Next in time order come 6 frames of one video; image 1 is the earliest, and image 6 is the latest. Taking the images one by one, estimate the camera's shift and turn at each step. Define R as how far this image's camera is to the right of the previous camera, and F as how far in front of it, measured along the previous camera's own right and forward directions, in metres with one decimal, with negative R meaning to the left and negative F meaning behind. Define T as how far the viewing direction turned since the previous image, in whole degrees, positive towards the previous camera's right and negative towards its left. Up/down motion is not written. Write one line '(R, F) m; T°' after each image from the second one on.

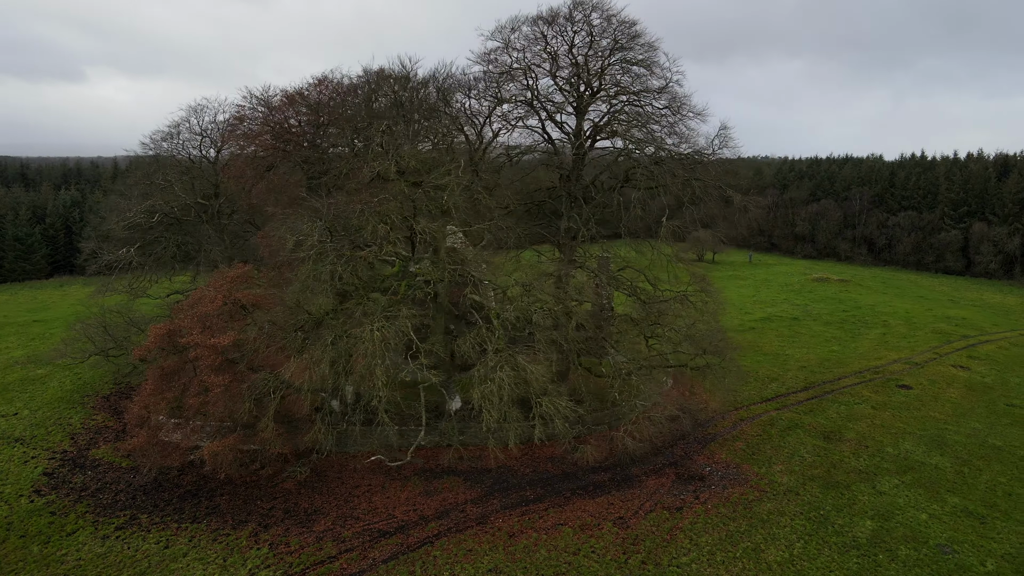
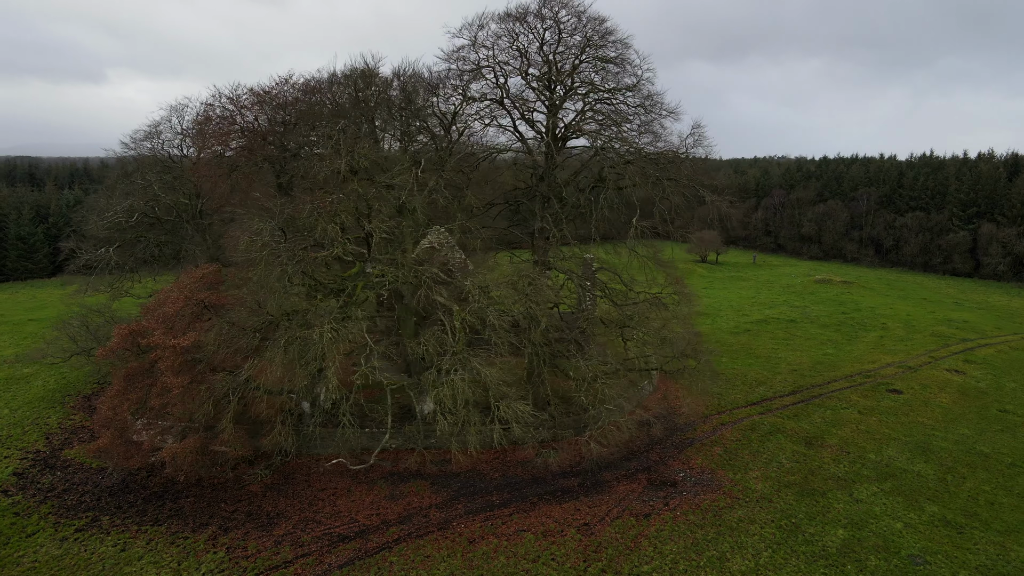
(+0.8, +0.2) m; -1°
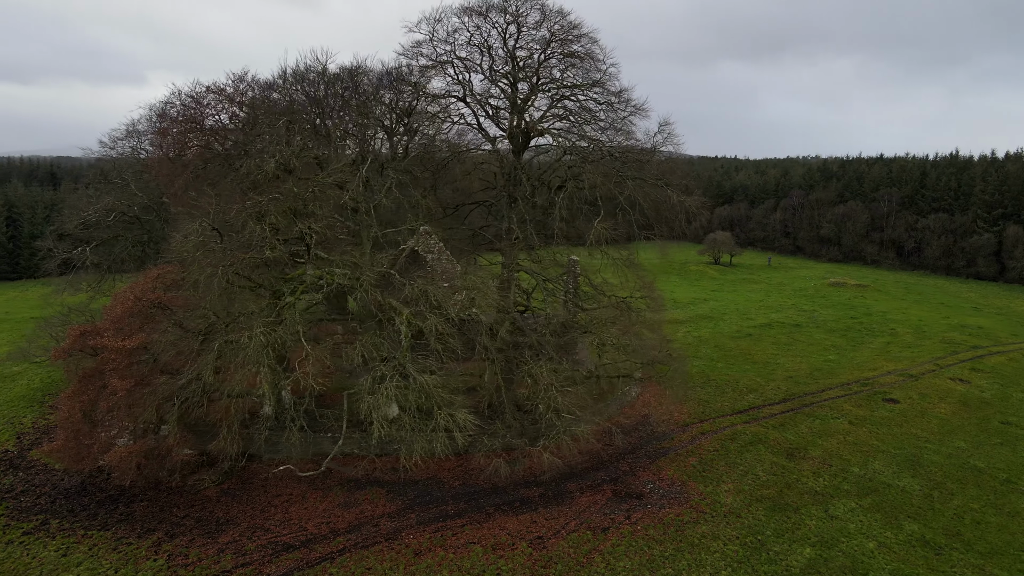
(+1.2, +0.5) m; -2°
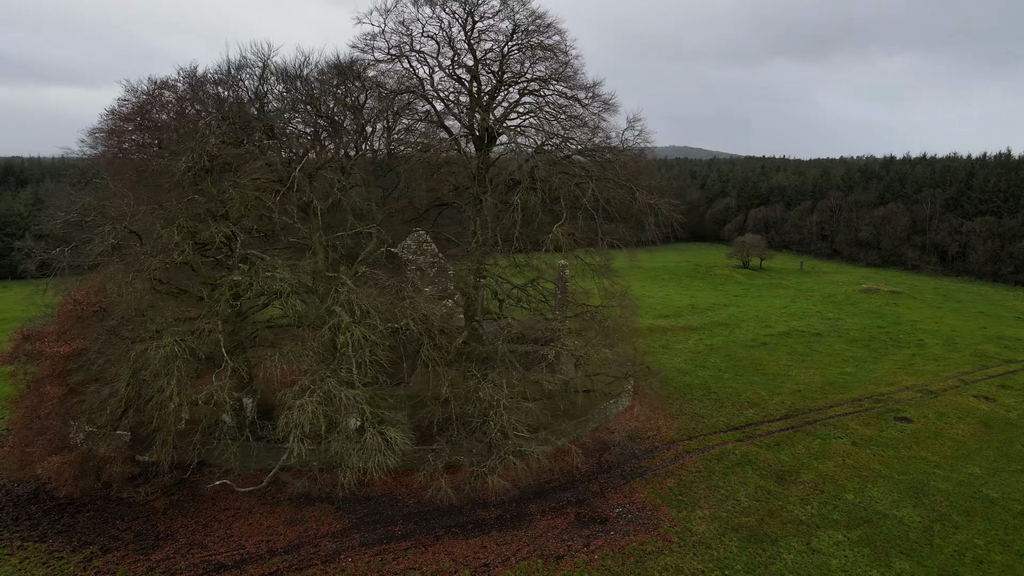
(+1.5, +0.9) m; -3°
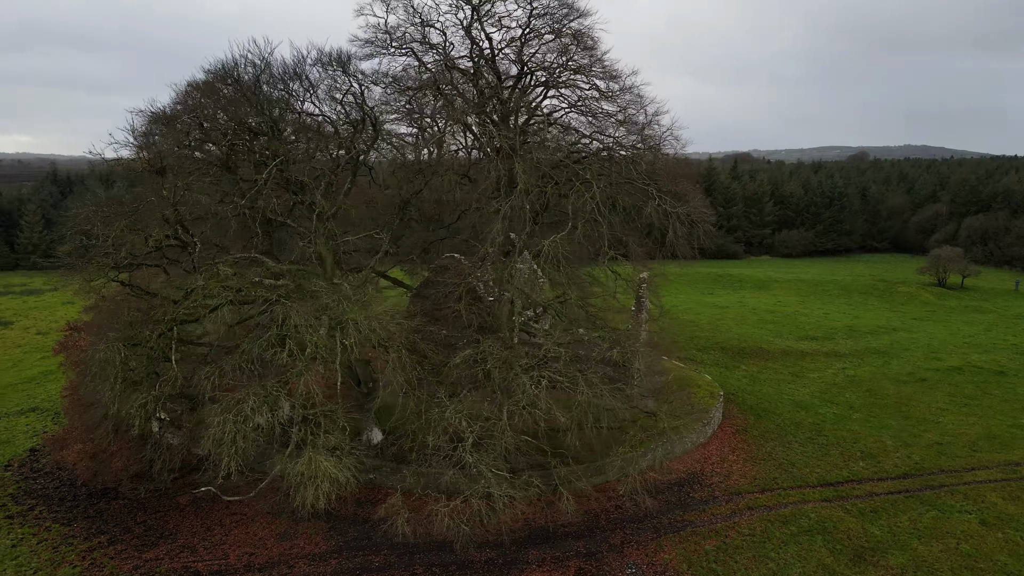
(+2.9, +1.8) m; -15°
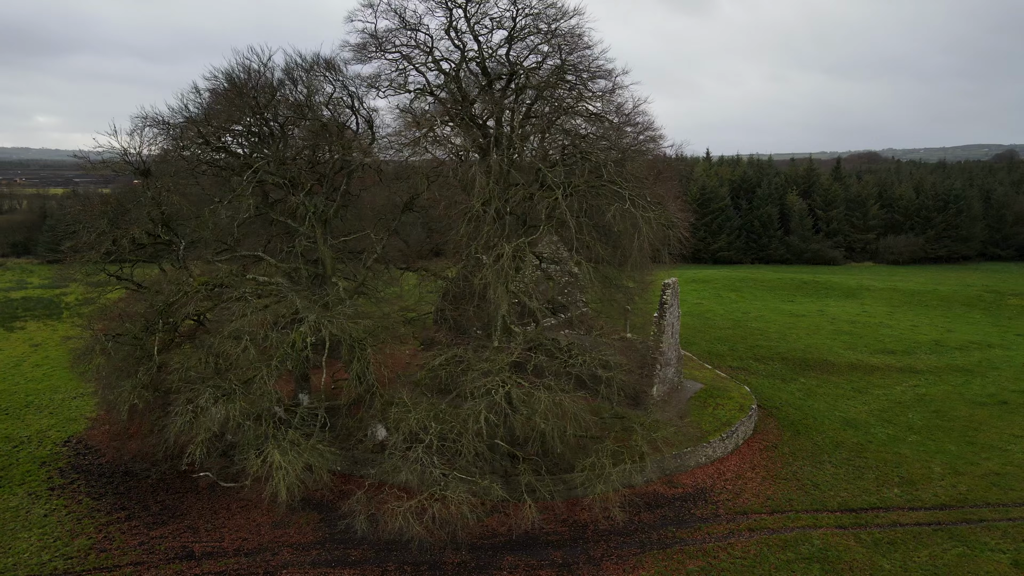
(+2.0, +0.2) m; -9°
